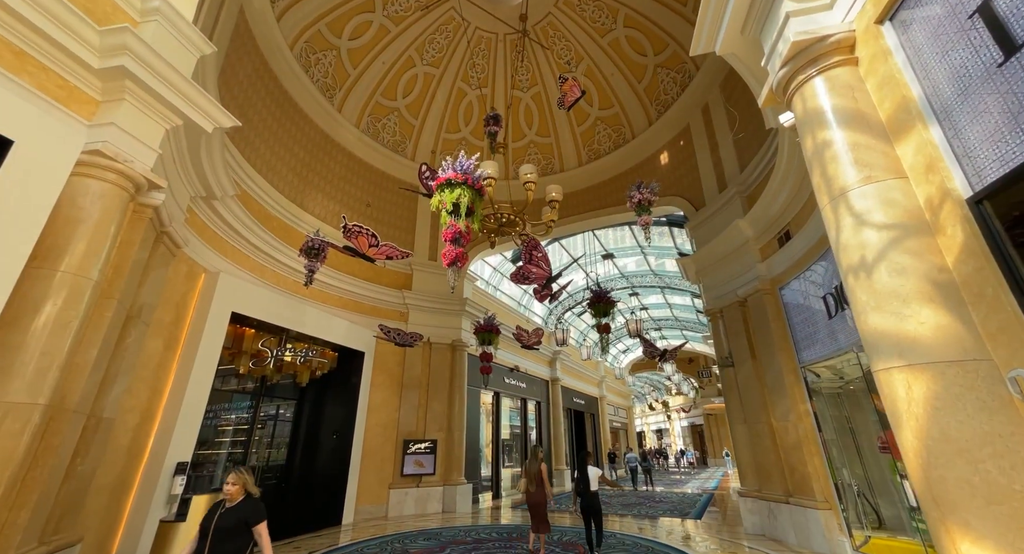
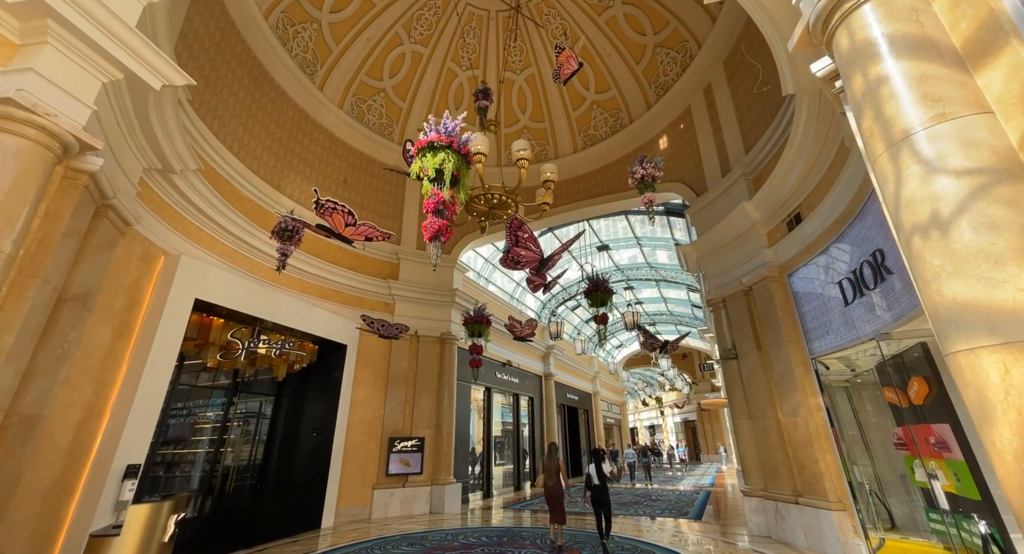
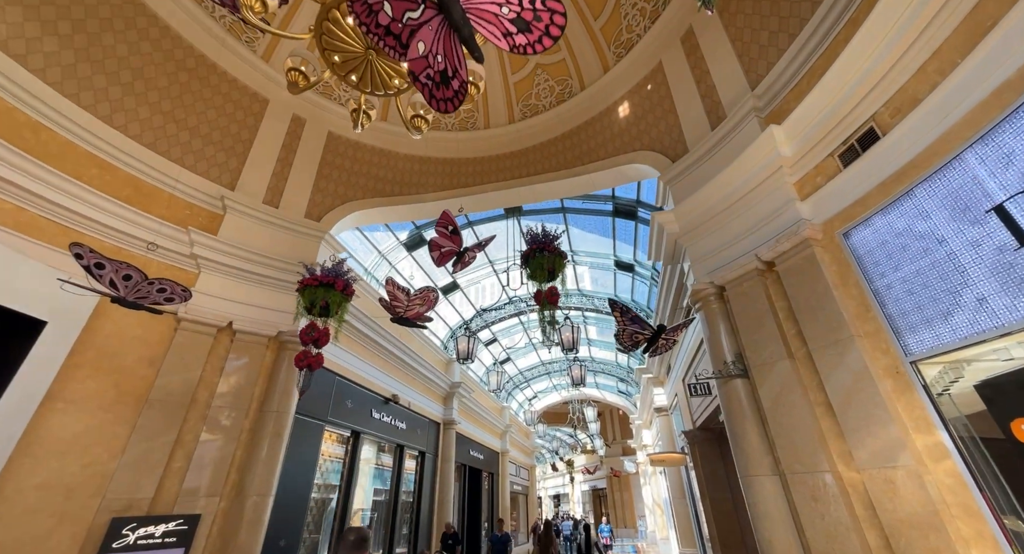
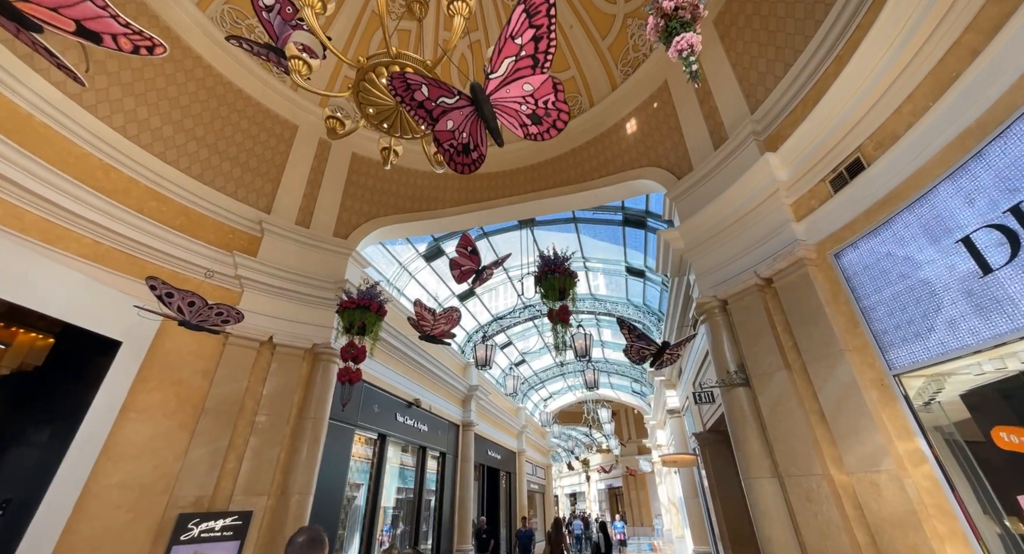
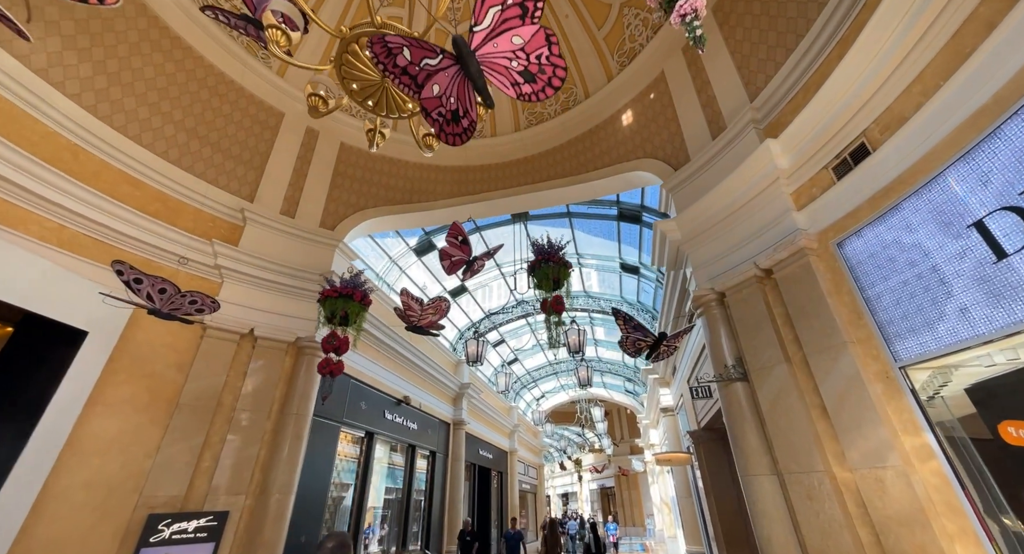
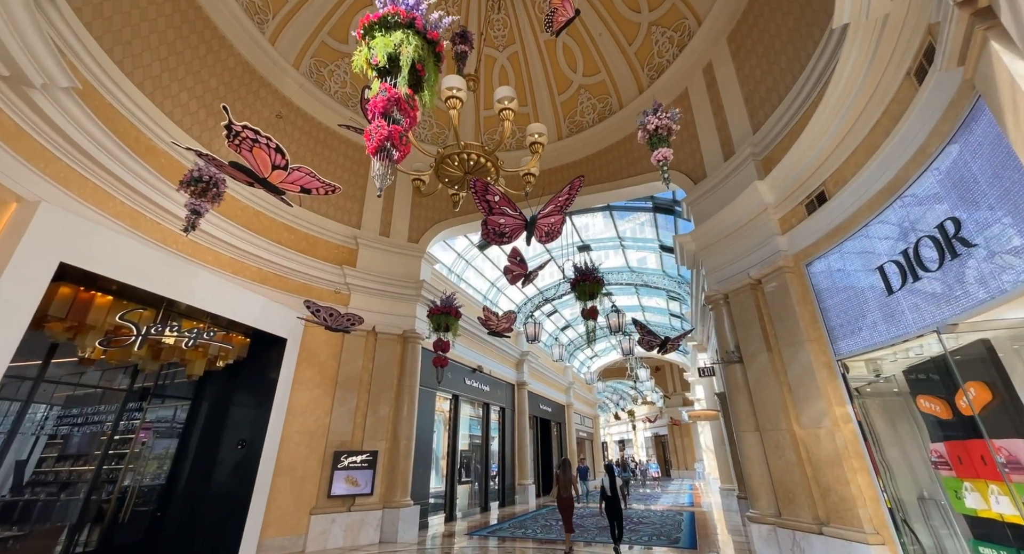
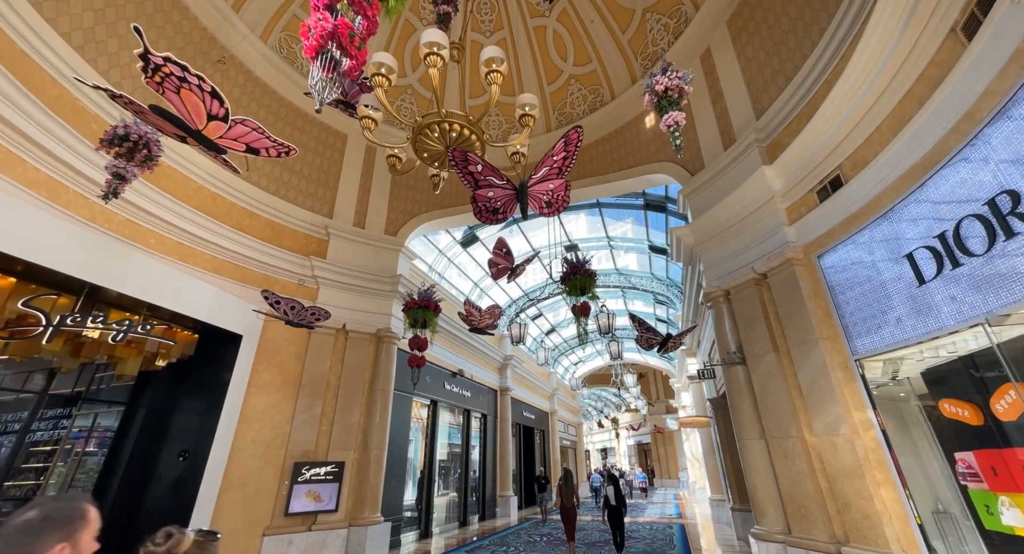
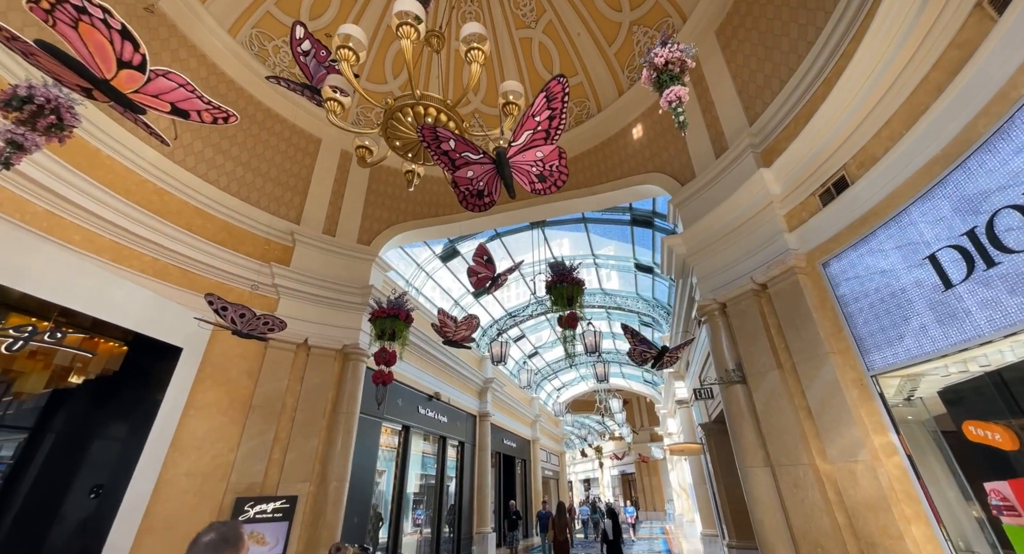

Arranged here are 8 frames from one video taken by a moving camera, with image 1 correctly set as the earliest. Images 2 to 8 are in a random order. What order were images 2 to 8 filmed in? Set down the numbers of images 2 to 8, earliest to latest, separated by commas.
2, 6, 7, 8, 4, 5, 3
